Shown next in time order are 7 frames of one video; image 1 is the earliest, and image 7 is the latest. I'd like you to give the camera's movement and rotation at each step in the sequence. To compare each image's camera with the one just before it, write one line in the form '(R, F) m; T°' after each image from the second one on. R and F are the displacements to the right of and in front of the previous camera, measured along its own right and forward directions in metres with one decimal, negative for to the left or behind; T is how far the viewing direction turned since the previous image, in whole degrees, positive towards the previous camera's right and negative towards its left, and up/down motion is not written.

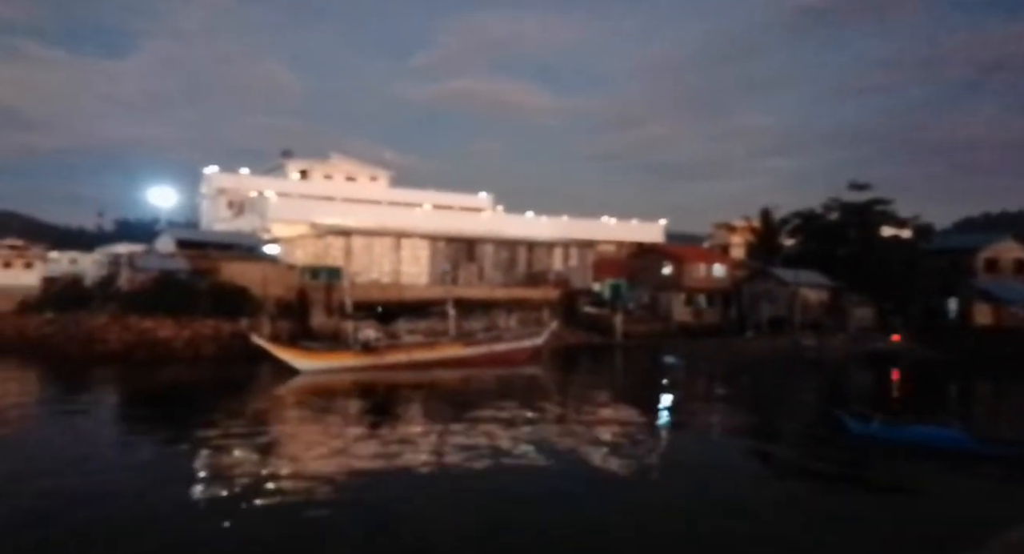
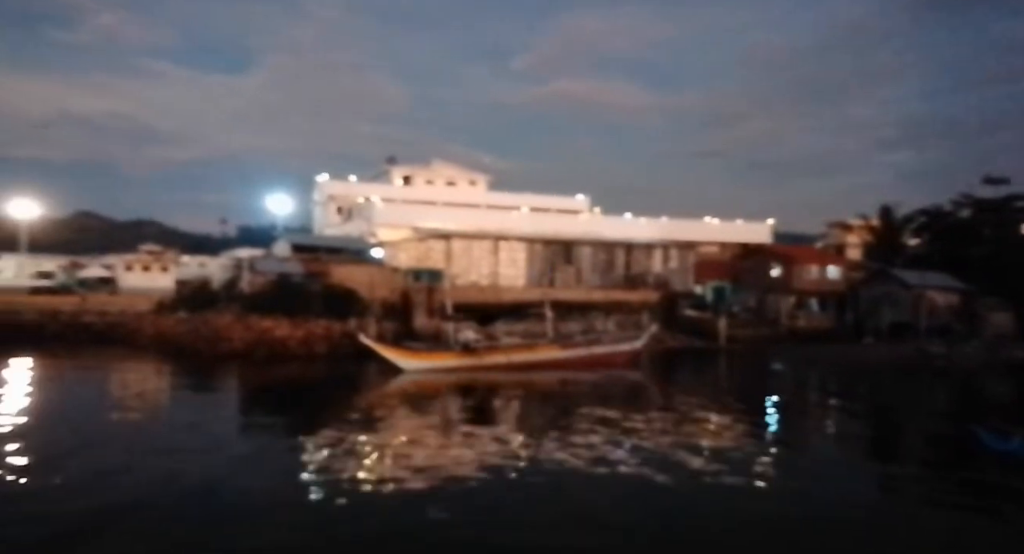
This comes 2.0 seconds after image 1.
(0.0, +0.6) m; -7°
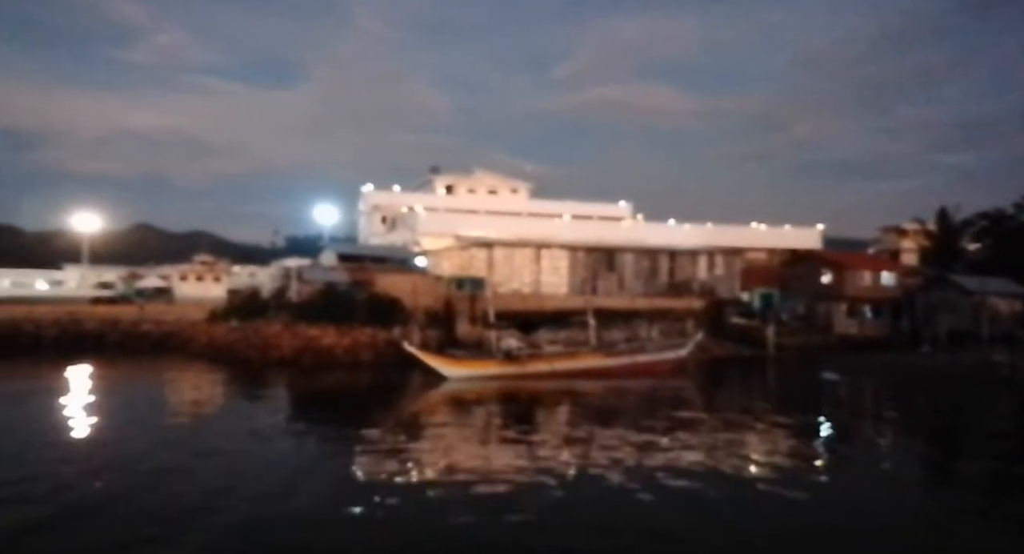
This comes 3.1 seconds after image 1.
(0.0, +0.3) m; -3°
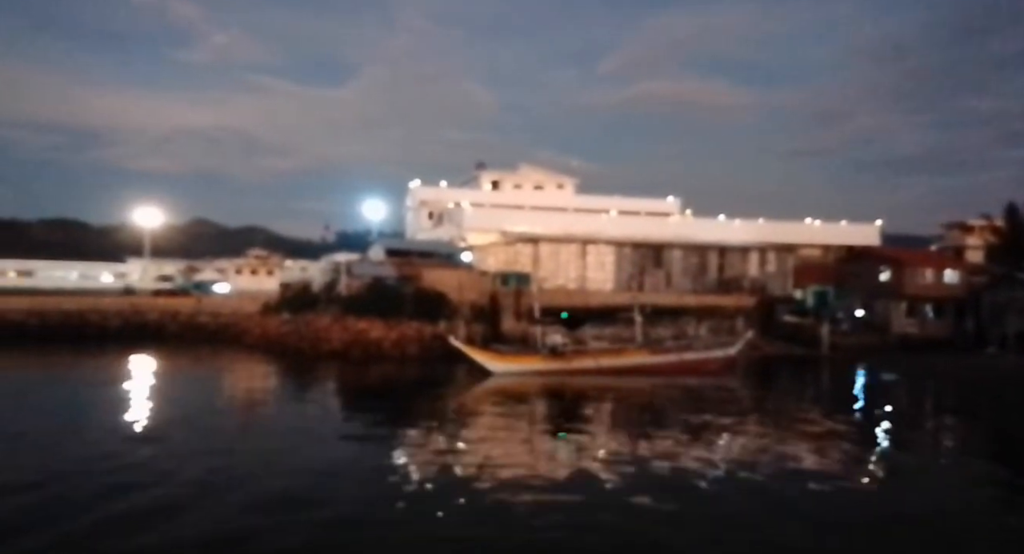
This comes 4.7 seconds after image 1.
(0.0, +0.3) m; -3°
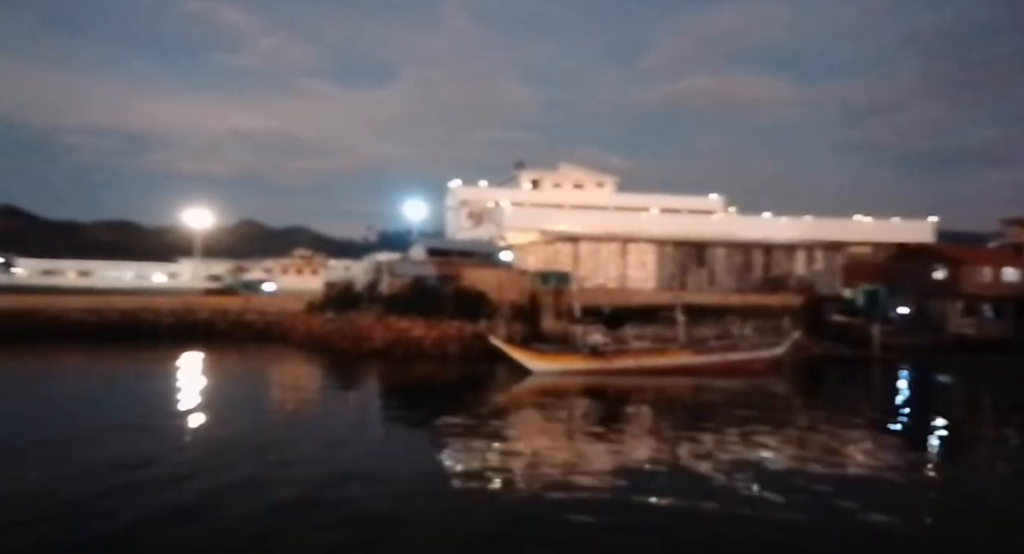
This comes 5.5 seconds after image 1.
(-0.1, +0.3) m; -3°
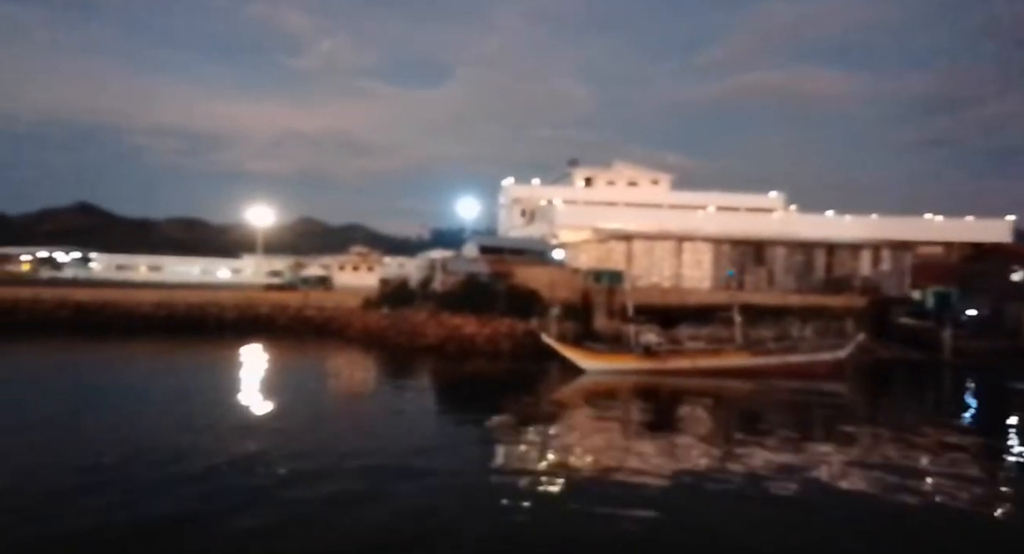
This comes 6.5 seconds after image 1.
(-0.1, +0.4) m; -4°
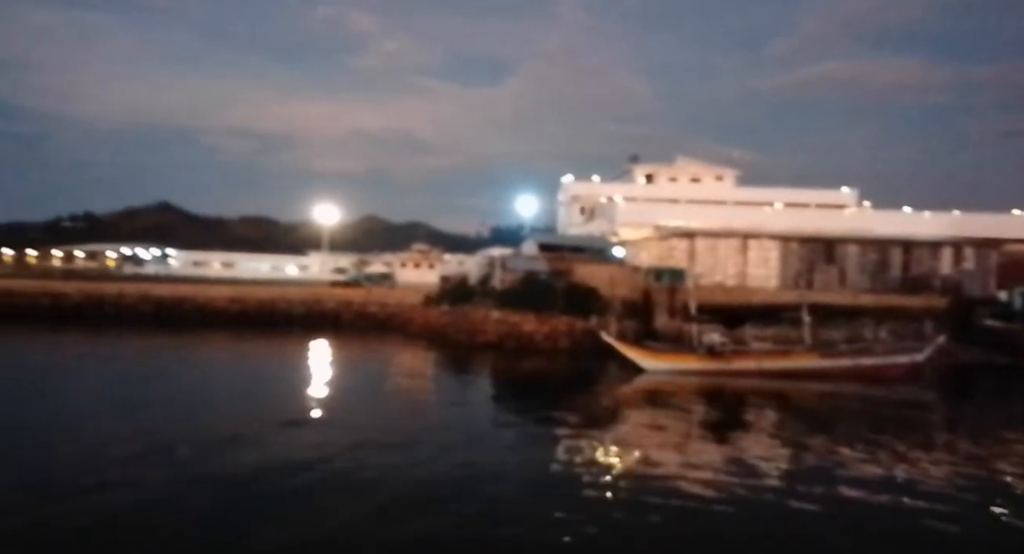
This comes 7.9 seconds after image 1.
(0.0, +0.6) m; -4°
